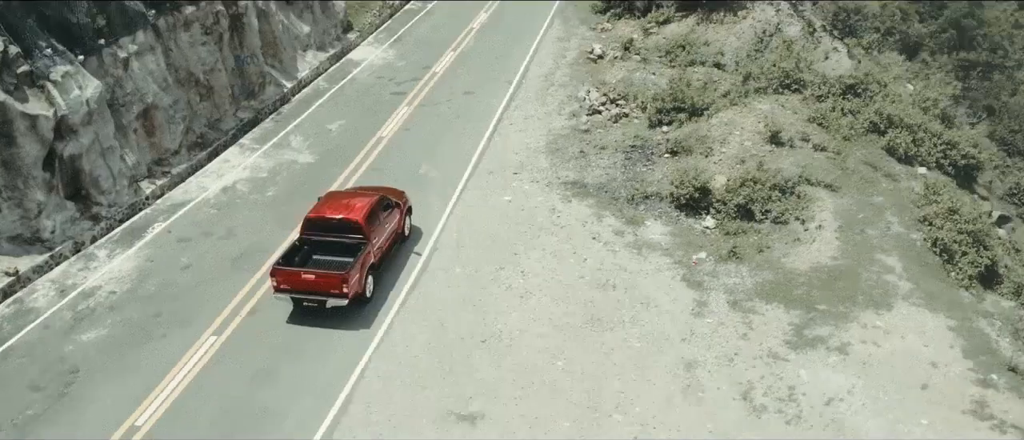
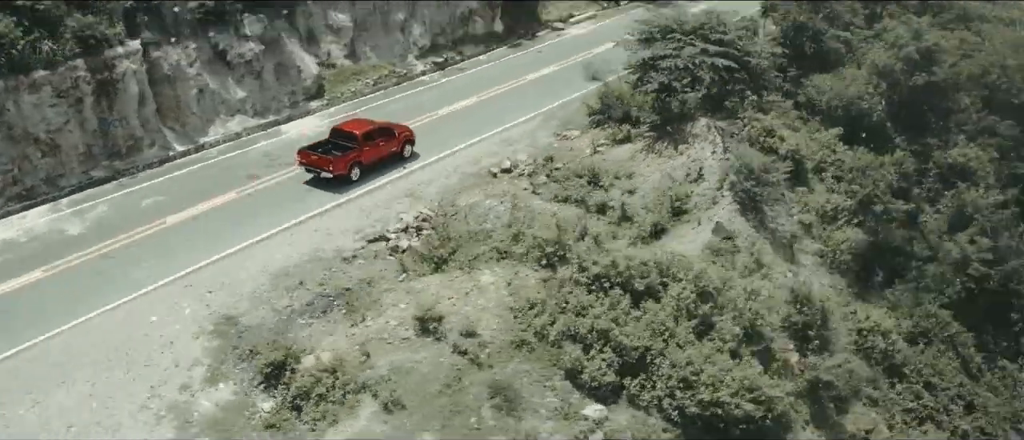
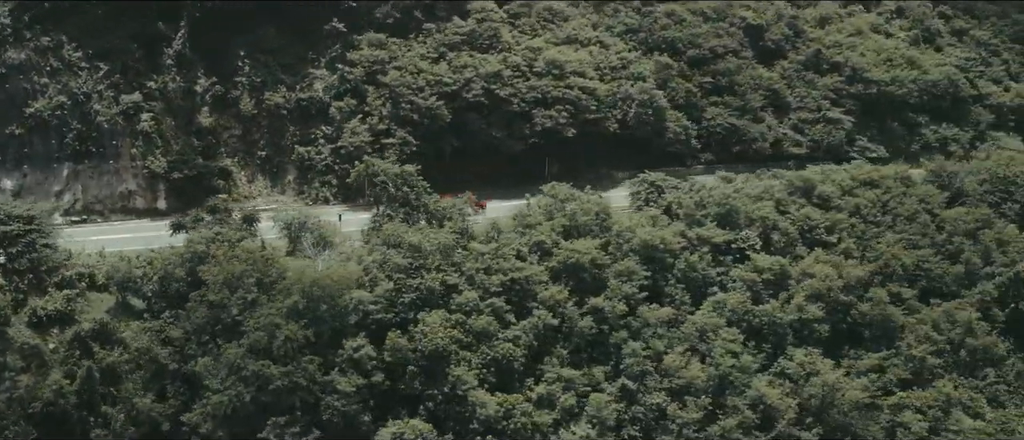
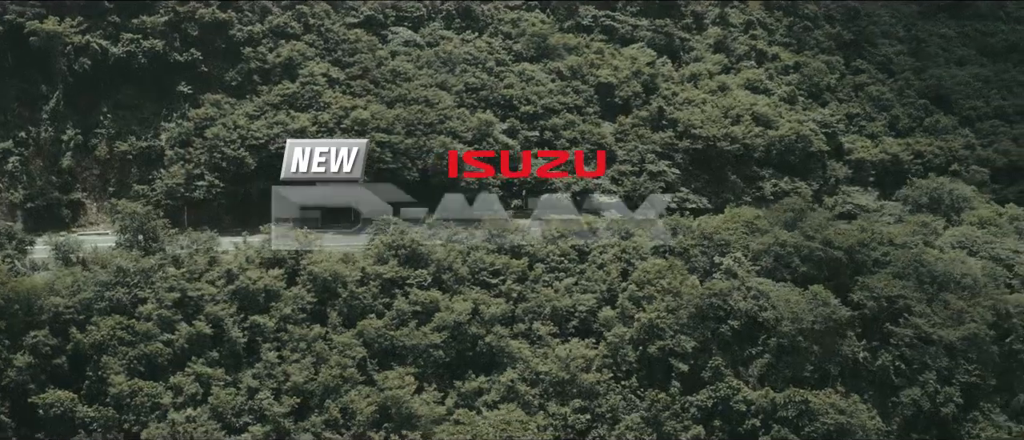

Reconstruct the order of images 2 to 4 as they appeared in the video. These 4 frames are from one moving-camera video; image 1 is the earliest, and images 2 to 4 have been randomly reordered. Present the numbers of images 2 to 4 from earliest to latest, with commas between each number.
2, 3, 4
